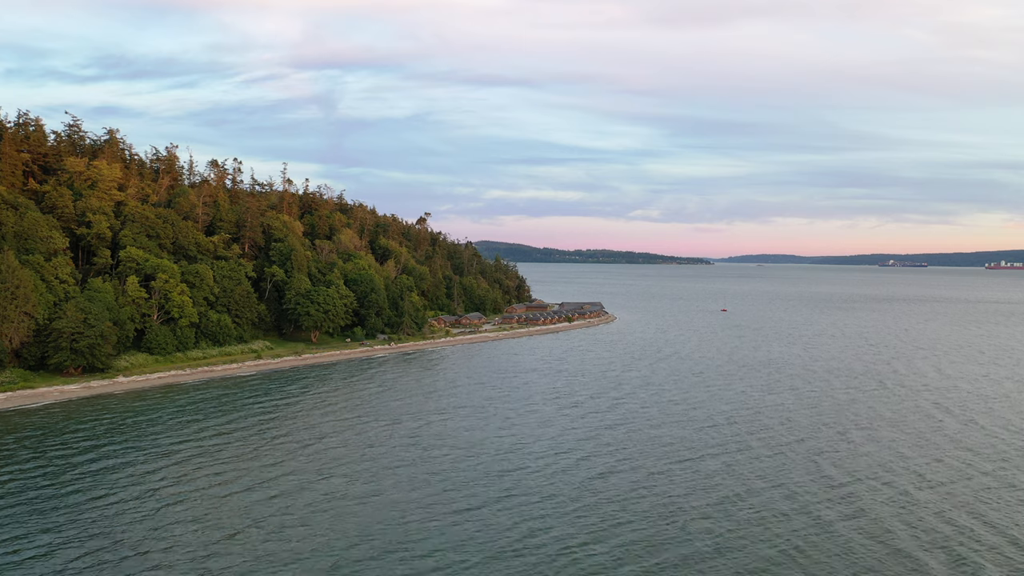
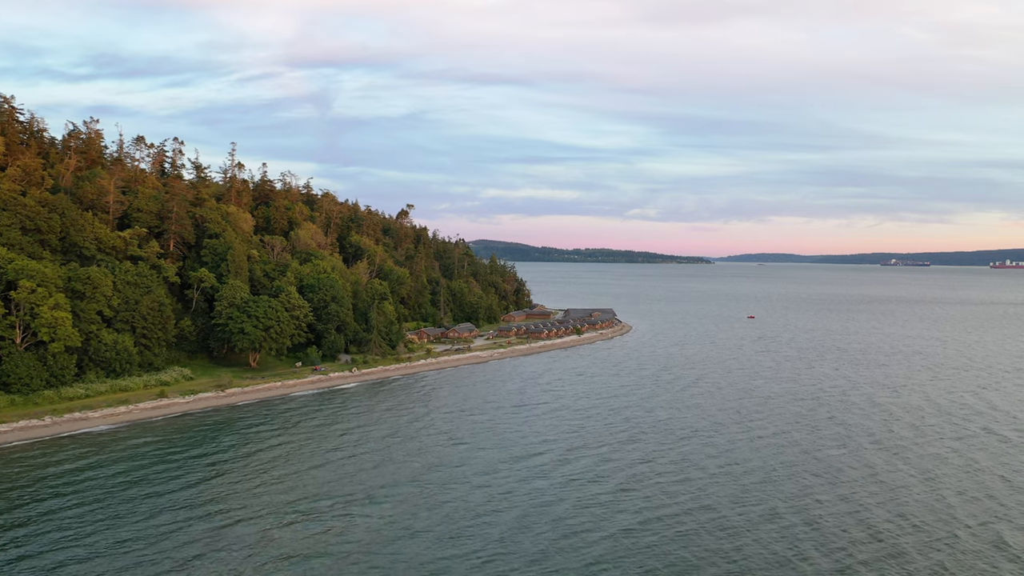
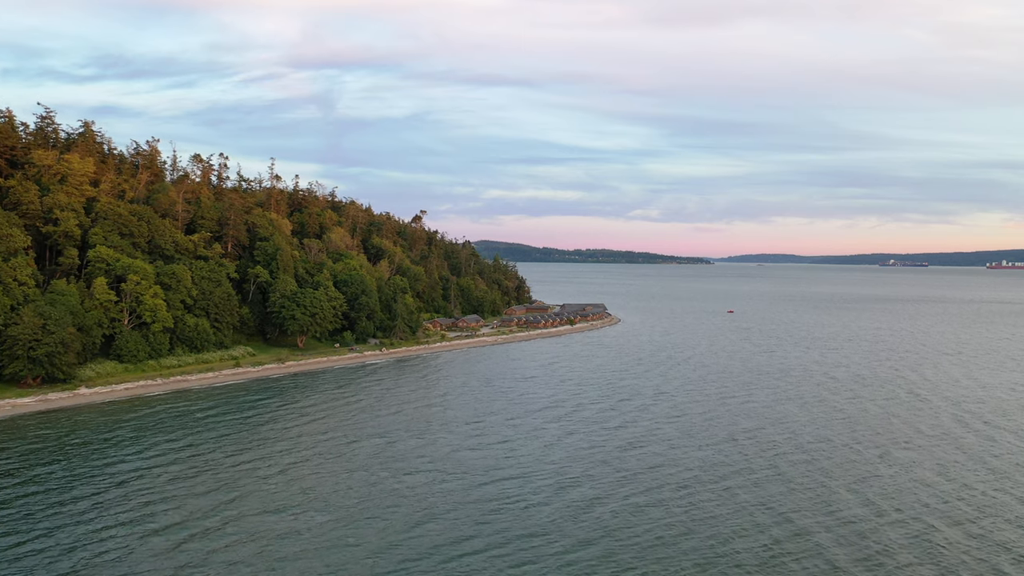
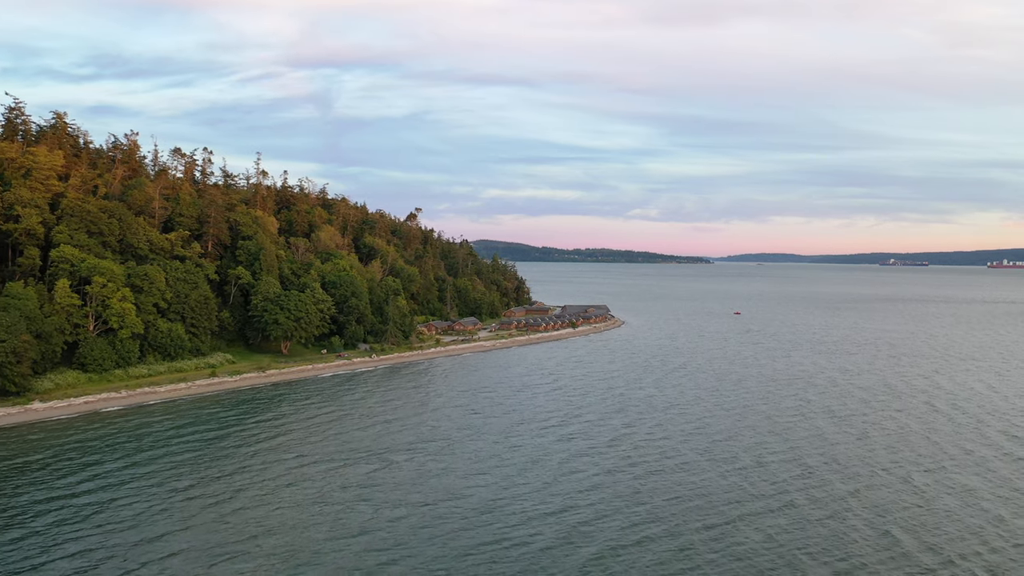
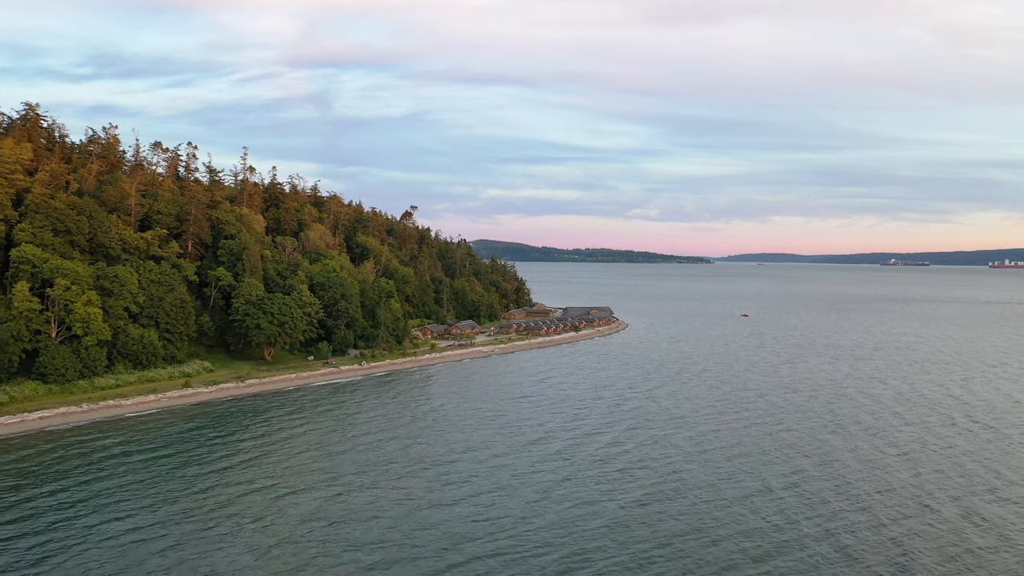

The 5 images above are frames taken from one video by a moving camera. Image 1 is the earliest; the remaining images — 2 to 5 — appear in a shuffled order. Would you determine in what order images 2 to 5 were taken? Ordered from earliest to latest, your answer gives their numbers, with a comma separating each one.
3, 4, 5, 2
